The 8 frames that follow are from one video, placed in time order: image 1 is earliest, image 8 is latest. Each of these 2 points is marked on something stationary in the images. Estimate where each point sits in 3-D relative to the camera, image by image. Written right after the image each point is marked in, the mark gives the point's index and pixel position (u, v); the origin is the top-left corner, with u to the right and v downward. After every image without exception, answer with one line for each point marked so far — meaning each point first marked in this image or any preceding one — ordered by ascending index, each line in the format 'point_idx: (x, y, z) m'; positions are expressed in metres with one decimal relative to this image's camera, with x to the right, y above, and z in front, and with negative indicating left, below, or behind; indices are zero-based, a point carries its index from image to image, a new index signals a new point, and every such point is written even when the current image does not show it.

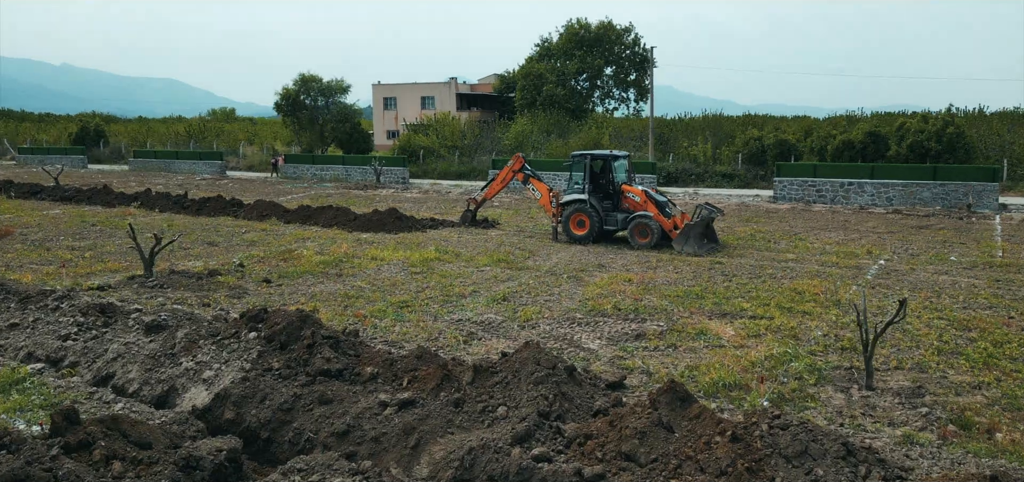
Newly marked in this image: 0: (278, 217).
0: (-6.4, +0.7, +19.5) m
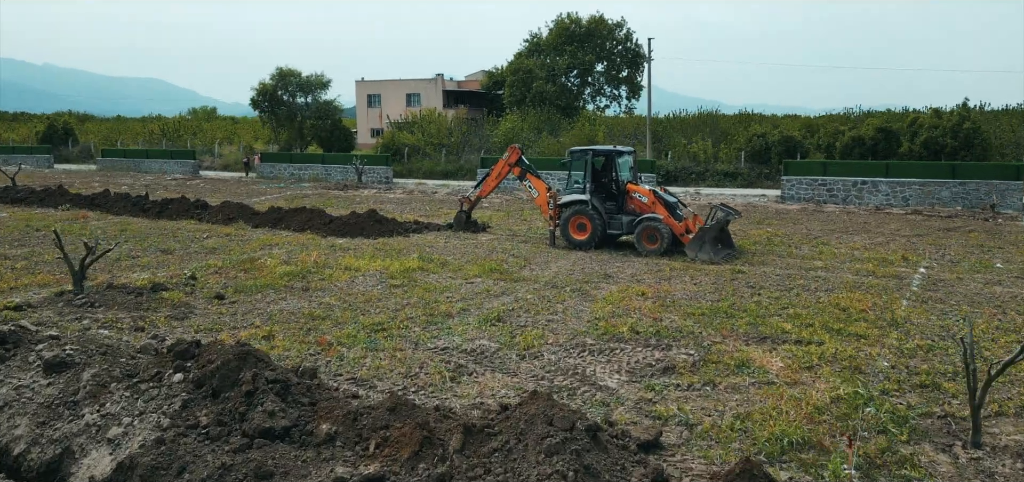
0: (-6.6, +0.5, +17.7) m
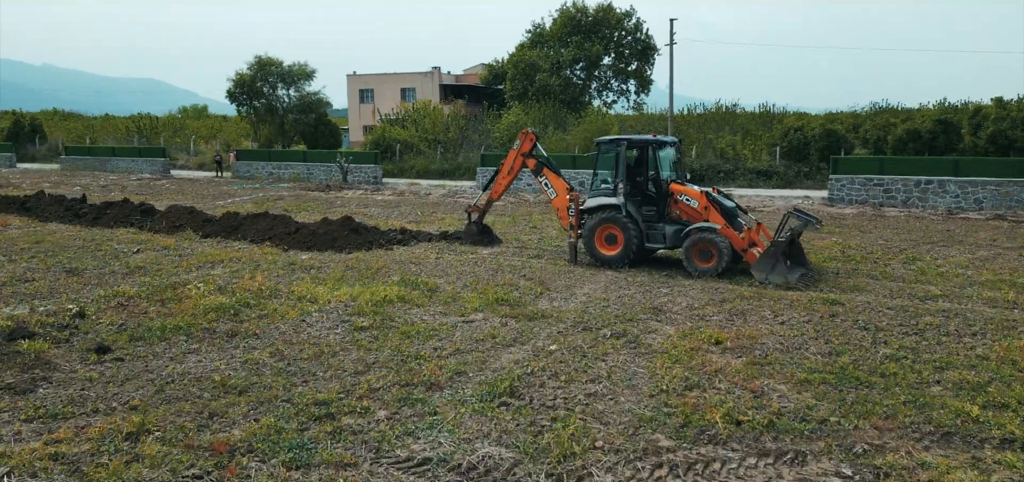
0: (-6.5, +0.2, +14.5) m
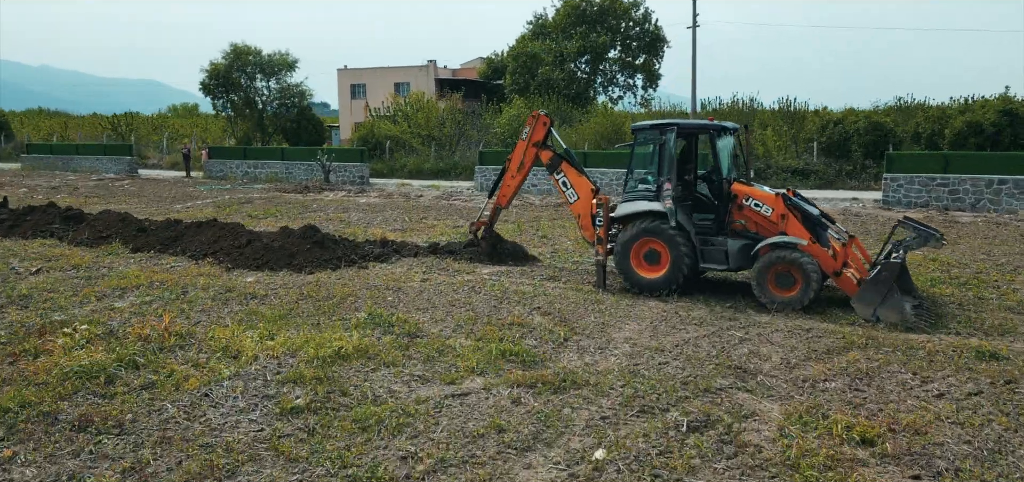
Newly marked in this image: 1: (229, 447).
0: (-6.4, 0.0, +11.7) m
1: (-1.8, -1.3, +4.4) m
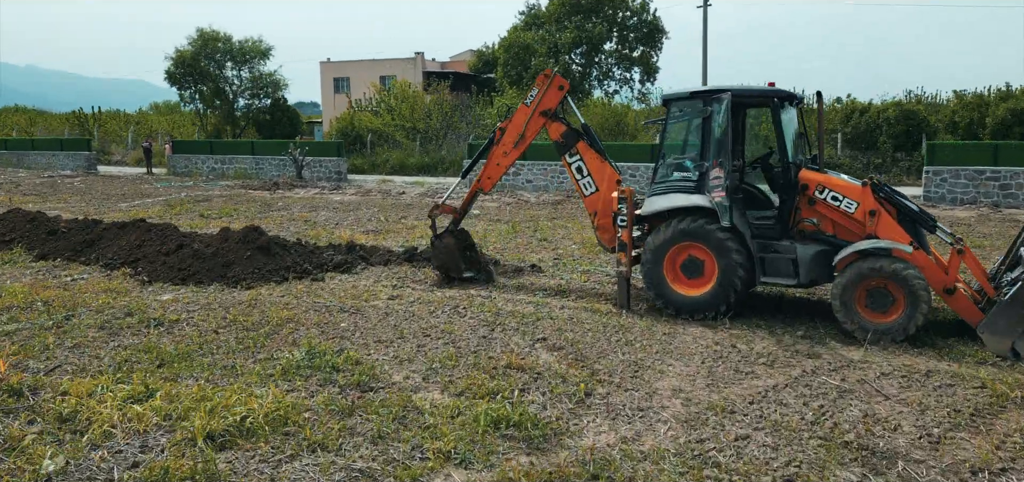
0: (-6.5, -0.1, +9.5) m
1: (-1.7, -1.3, +2.3) m
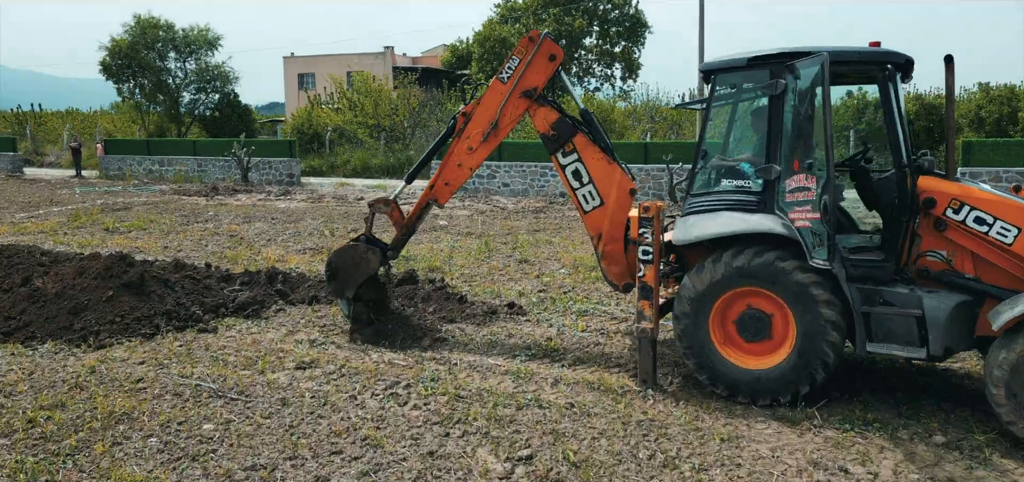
0: (-6.8, -0.4, +7.0) m
1: (-1.8, -1.6, -0.1) m
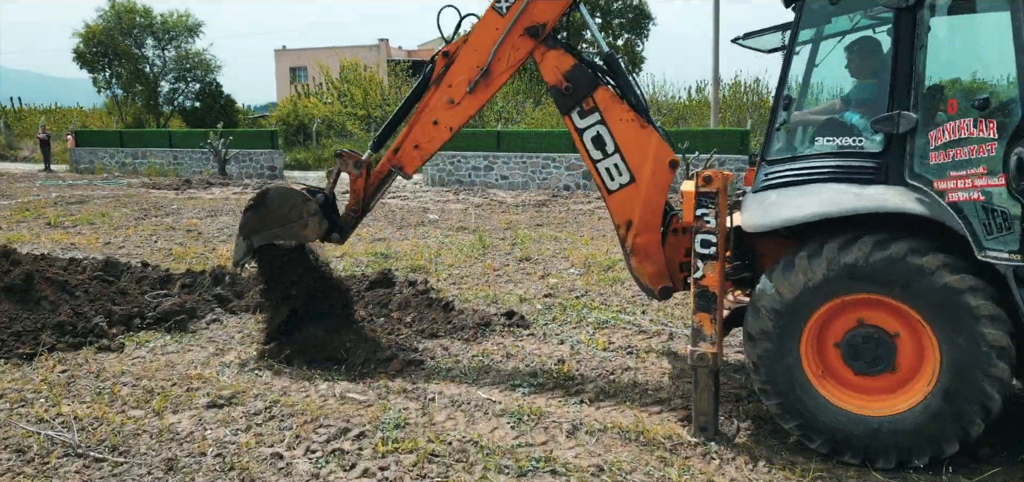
0: (-6.8, -0.3, +5.6) m
1: (-1.8, -1.5, -1.4) m
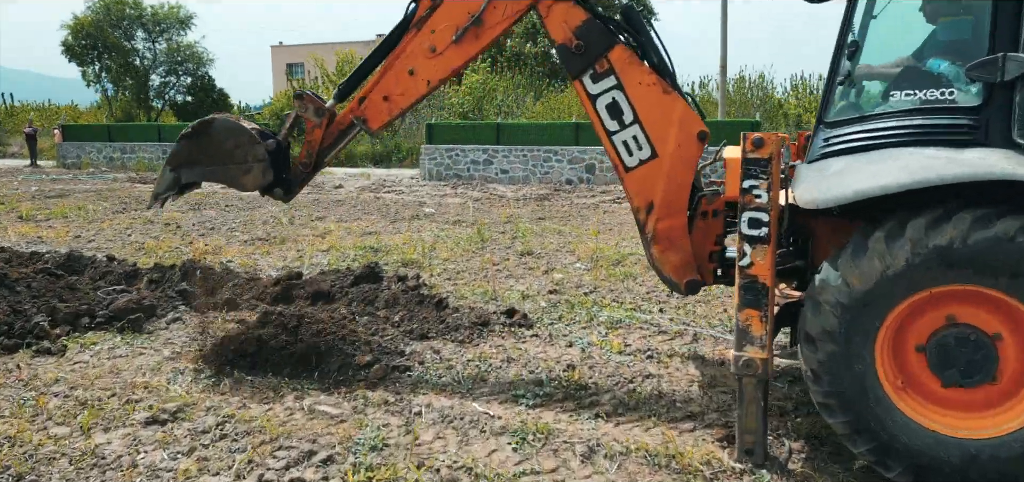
0: (-6.8, -0.2, +5.1) m
1: (-1.8, -1.5, -2.0) m
